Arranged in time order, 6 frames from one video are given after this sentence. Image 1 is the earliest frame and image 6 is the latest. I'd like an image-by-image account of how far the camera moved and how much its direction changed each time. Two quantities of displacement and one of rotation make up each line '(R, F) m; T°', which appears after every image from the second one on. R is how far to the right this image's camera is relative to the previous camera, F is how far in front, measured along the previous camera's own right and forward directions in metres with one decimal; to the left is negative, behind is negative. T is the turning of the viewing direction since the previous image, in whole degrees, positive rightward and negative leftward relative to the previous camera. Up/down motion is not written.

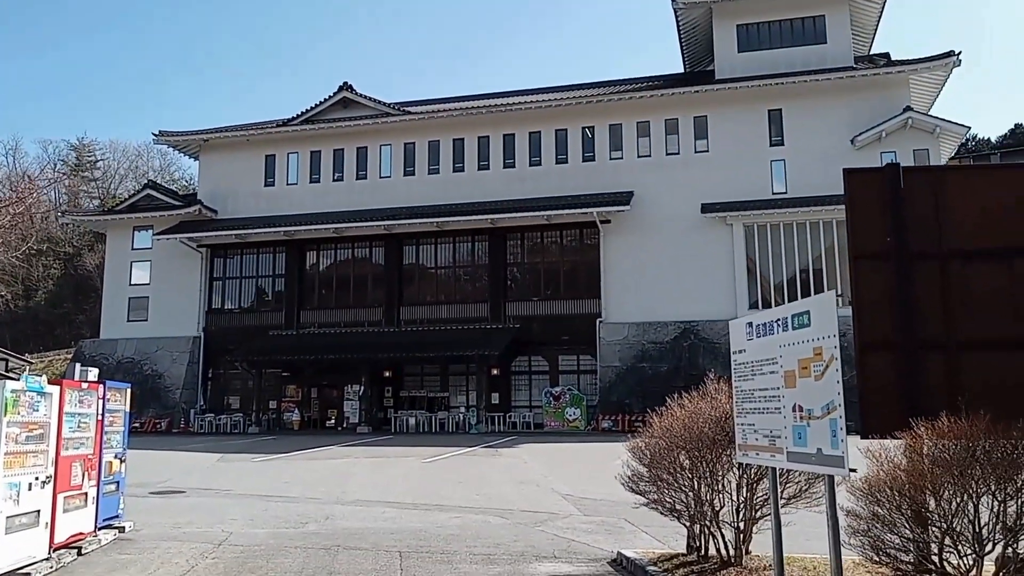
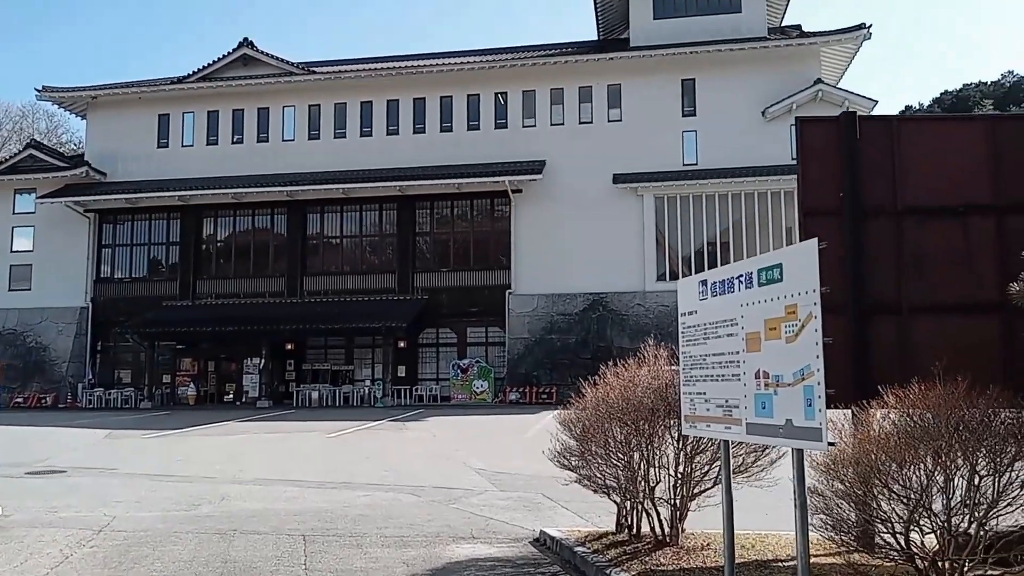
(-0.1, +0.8) m; +5°
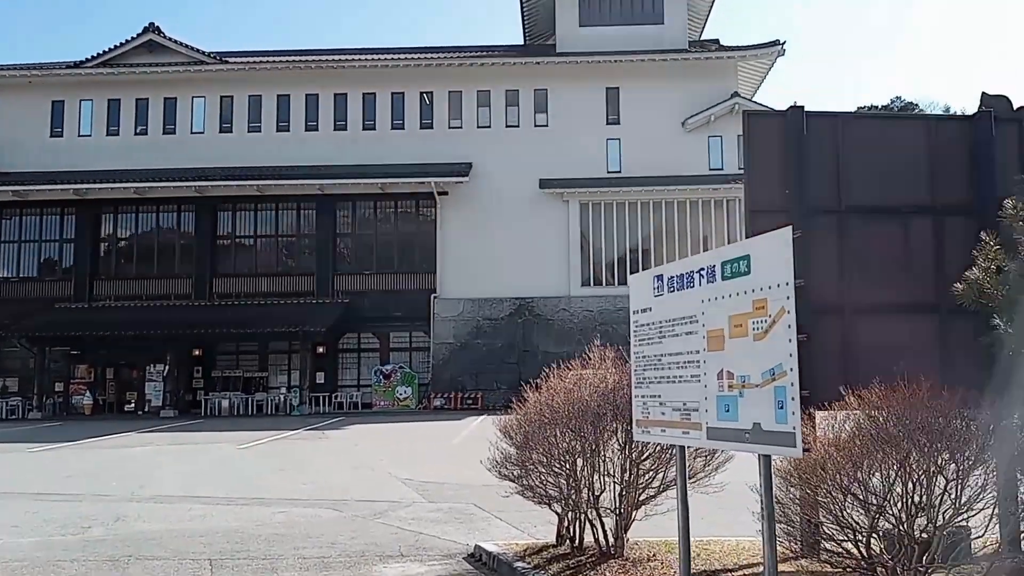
(-0.1, +0.5) m; +4°
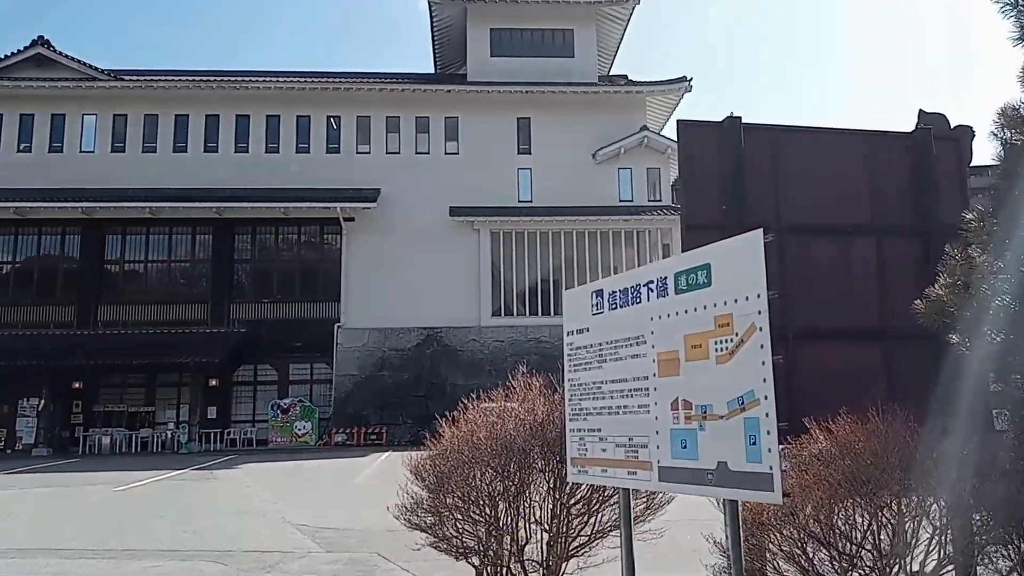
(0.0, +0.8) m; +5°
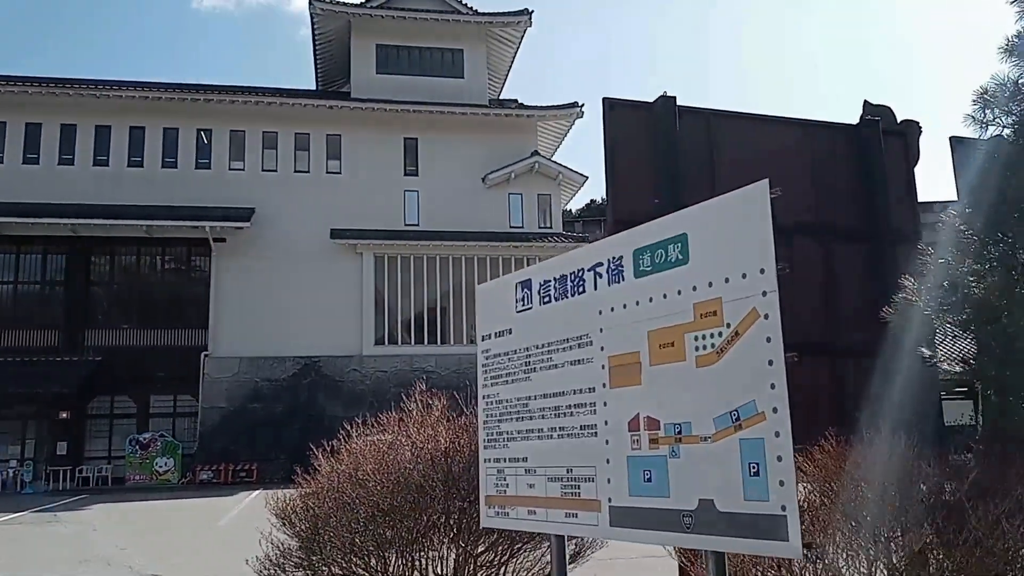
(-0.1, +1.1) m; +6°
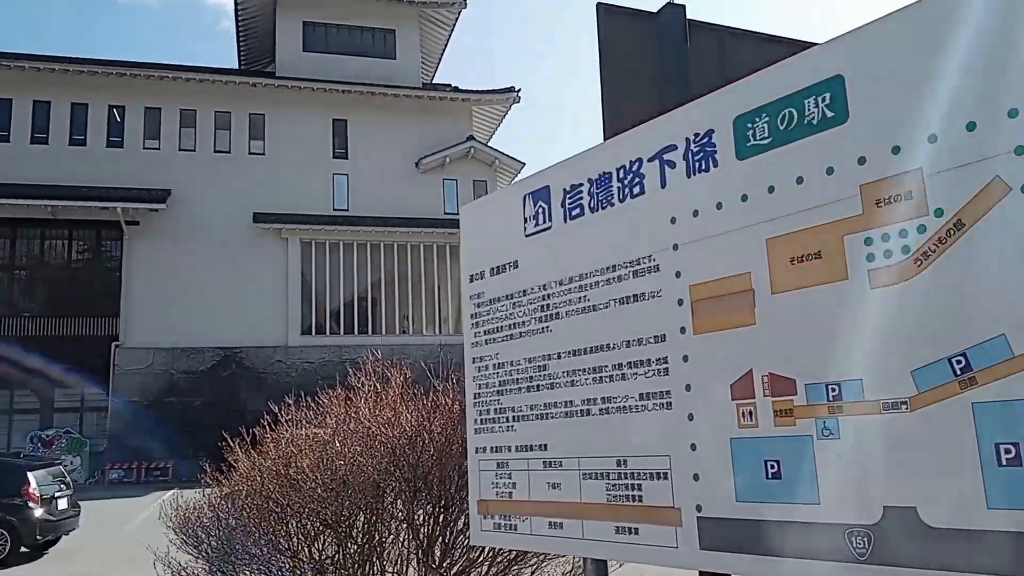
(-0.2, +1.2) m; +4°
